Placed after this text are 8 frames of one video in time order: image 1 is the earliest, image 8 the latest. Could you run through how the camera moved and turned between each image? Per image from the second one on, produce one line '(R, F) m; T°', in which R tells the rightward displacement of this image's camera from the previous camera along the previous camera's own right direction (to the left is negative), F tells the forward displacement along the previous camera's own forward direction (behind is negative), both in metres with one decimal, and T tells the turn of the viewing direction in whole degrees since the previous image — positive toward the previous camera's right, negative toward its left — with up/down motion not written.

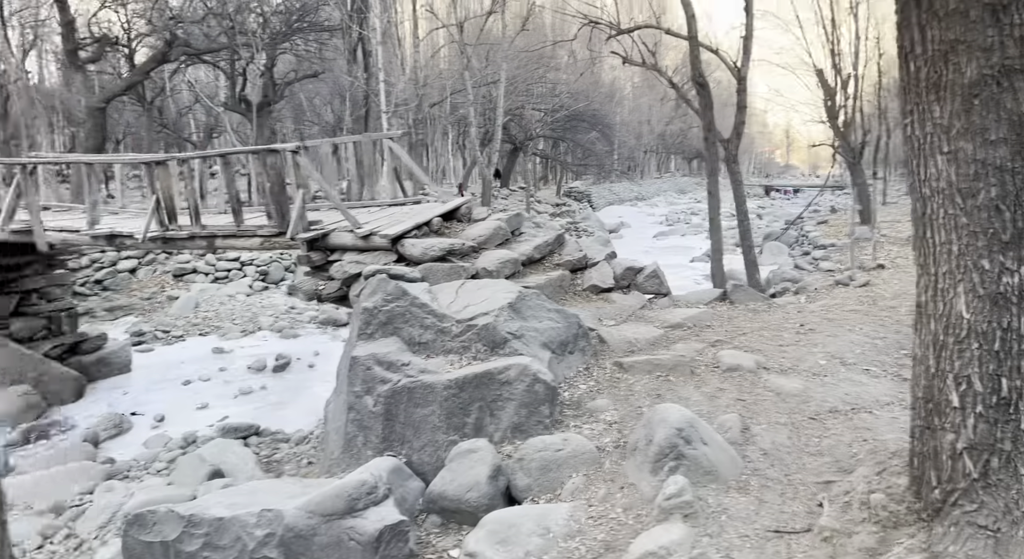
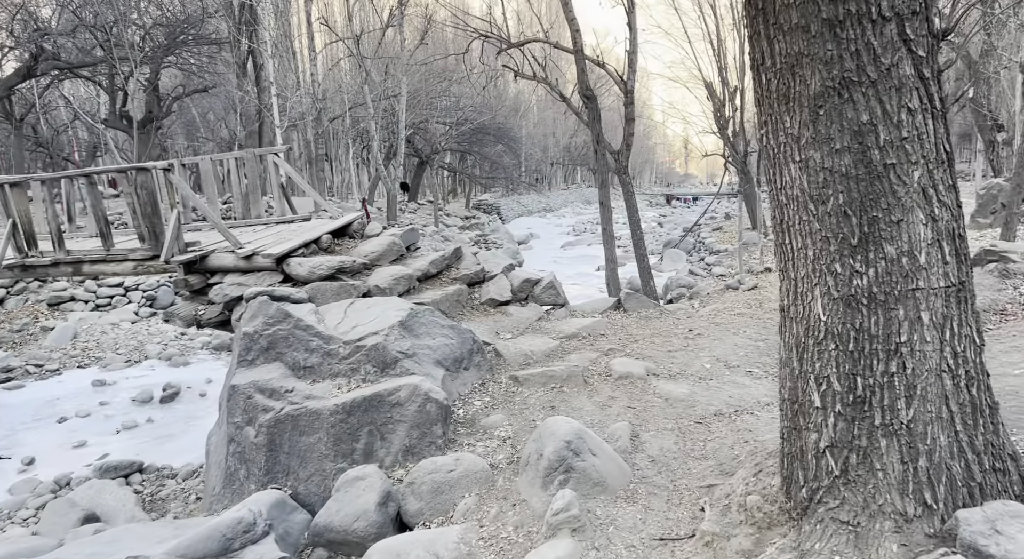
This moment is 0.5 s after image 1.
(+0.2, +0.1) m; +6°
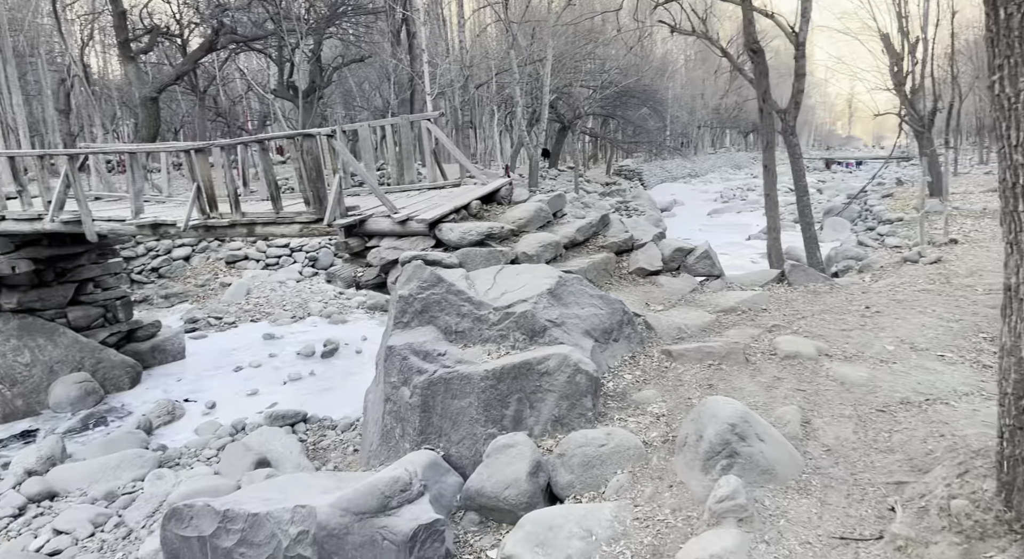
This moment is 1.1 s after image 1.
(-0.1, +0.2) m; -10°
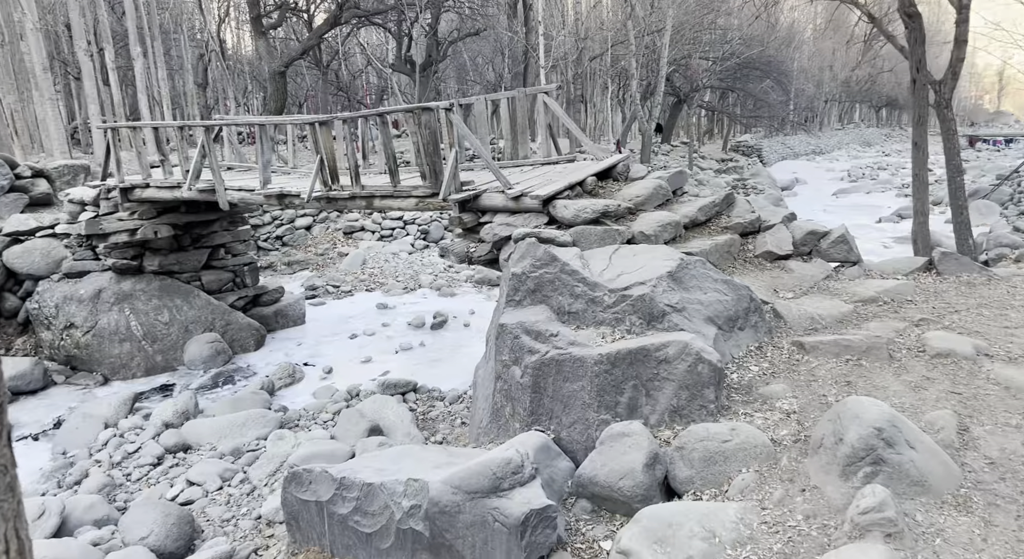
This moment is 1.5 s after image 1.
(-0.1, +0.2) m; -8°
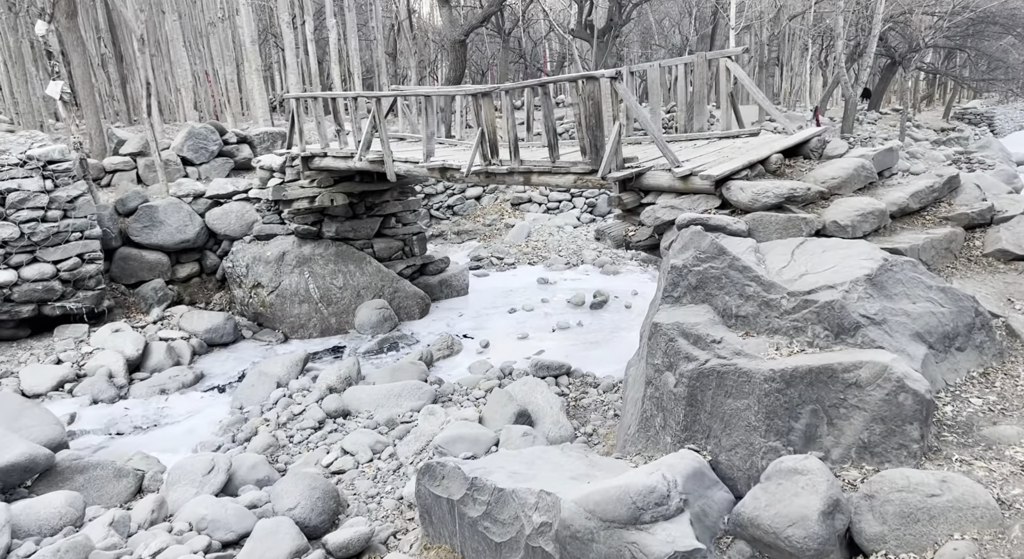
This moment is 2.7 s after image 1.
(+0.1, +0.6) m; -13°
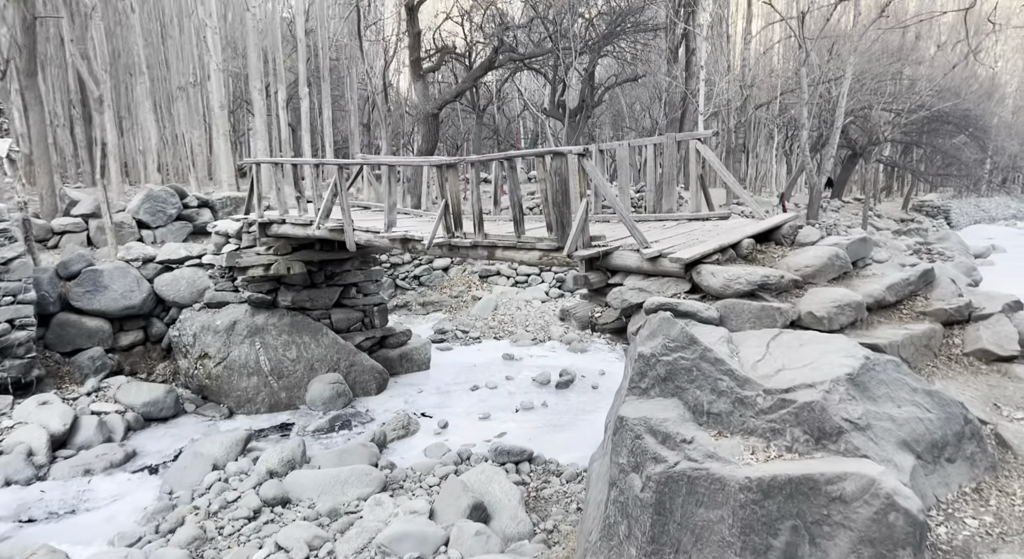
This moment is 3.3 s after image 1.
(+0.1, +0.4) m; +2°
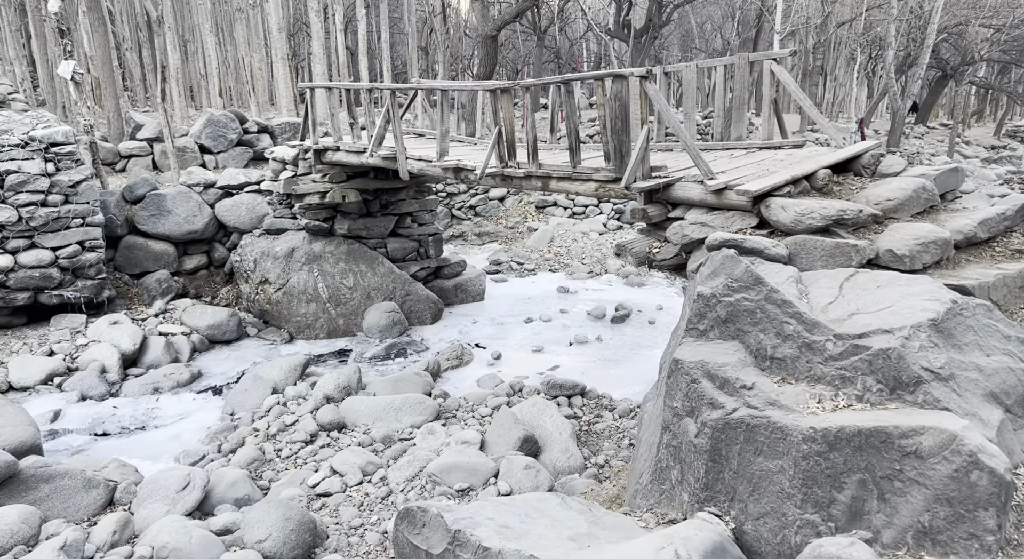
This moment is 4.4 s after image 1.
(0.0, +0.2) m; -4°
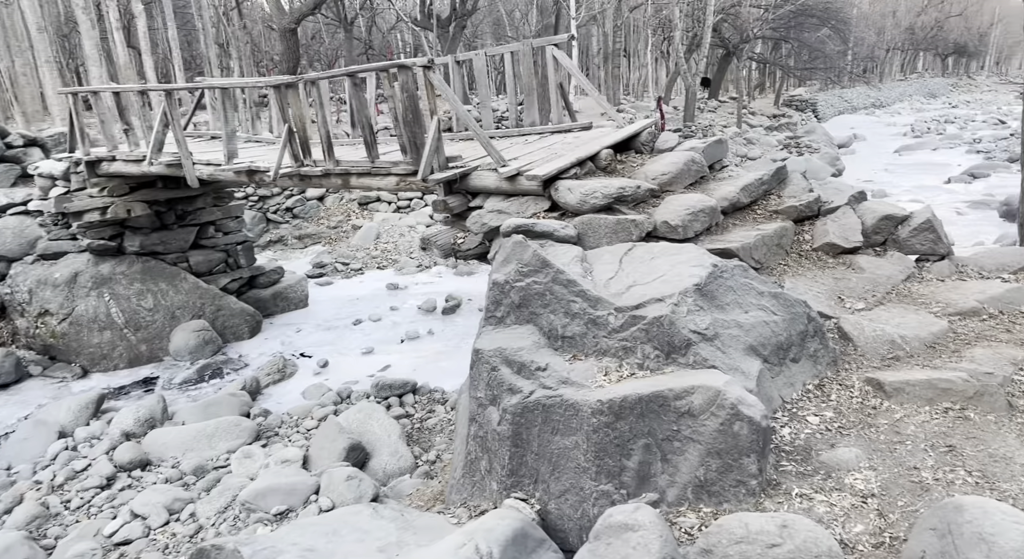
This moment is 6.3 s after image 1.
(+0.3, 0.0) m; +11°
